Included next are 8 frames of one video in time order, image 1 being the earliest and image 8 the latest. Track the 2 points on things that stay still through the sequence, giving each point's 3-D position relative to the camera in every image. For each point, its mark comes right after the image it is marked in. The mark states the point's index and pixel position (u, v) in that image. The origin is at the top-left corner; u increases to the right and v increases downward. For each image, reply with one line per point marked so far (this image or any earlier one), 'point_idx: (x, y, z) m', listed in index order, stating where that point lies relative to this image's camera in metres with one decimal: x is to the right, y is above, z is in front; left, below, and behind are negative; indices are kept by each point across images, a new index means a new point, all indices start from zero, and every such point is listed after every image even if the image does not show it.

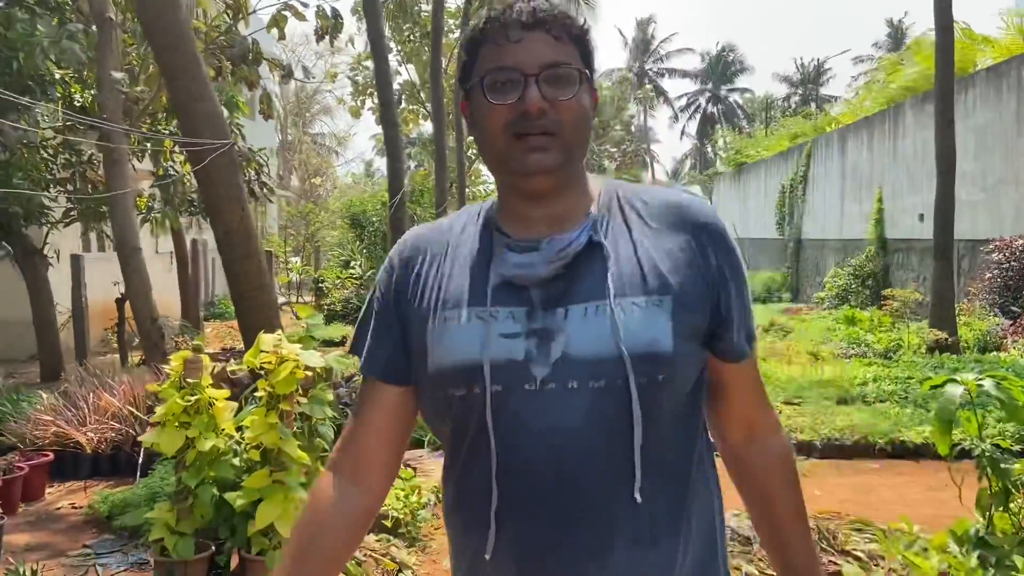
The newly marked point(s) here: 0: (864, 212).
0: (+7.1, +1.6, +17.0) m
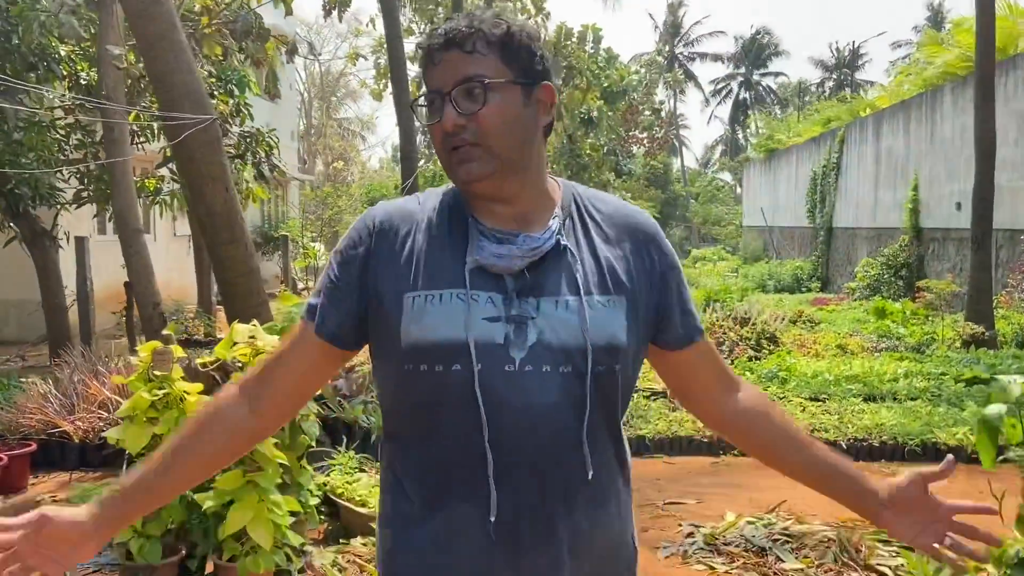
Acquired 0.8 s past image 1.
0: (+7.6, +1.7, +16.4) m
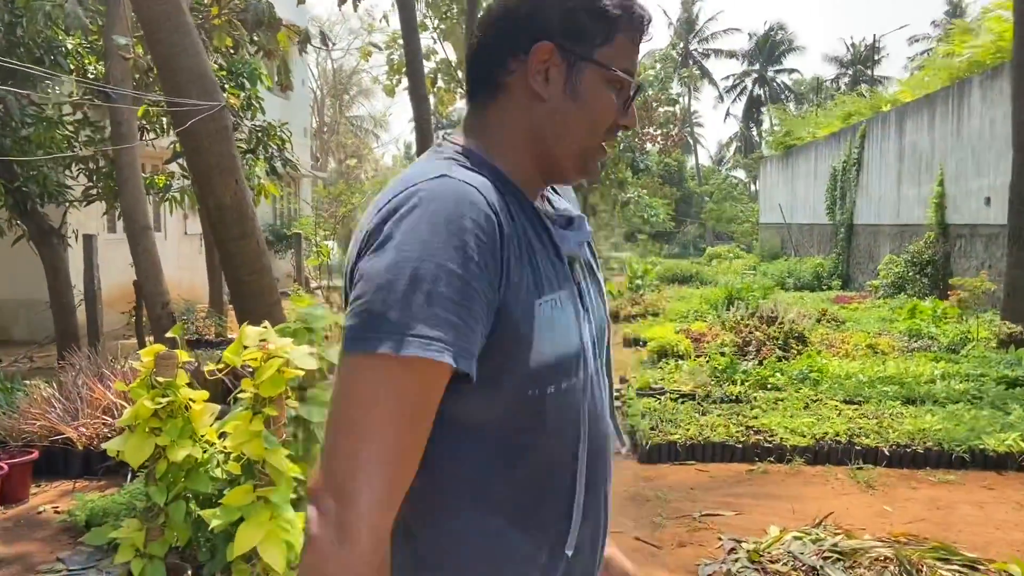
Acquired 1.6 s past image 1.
0: (+7.8, +1.8, +16.1) m
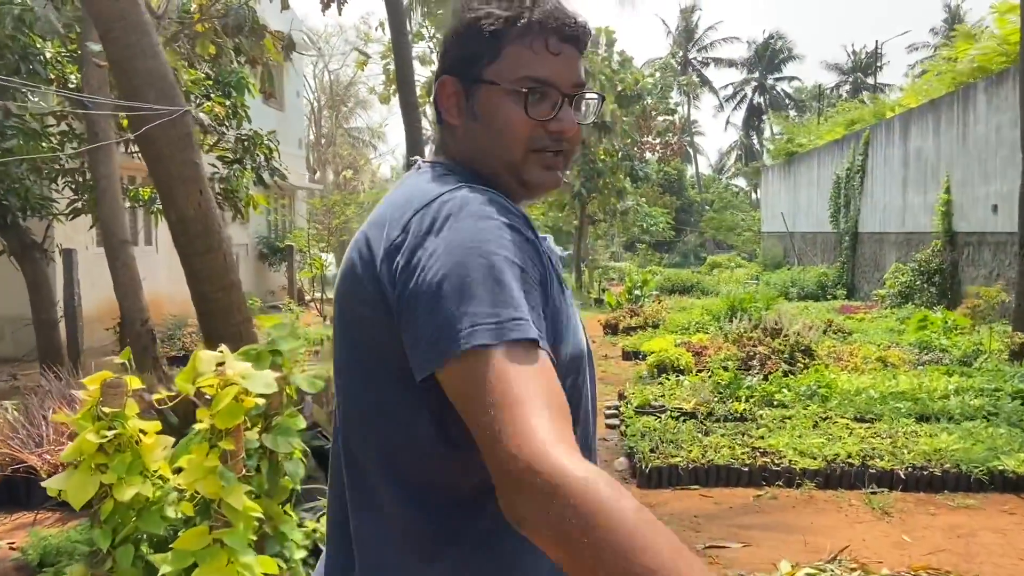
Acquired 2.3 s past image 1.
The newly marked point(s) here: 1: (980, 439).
0: (+7.8, +1.6, +15.8) m
1: (+3.1, -1.0, +5.6) m
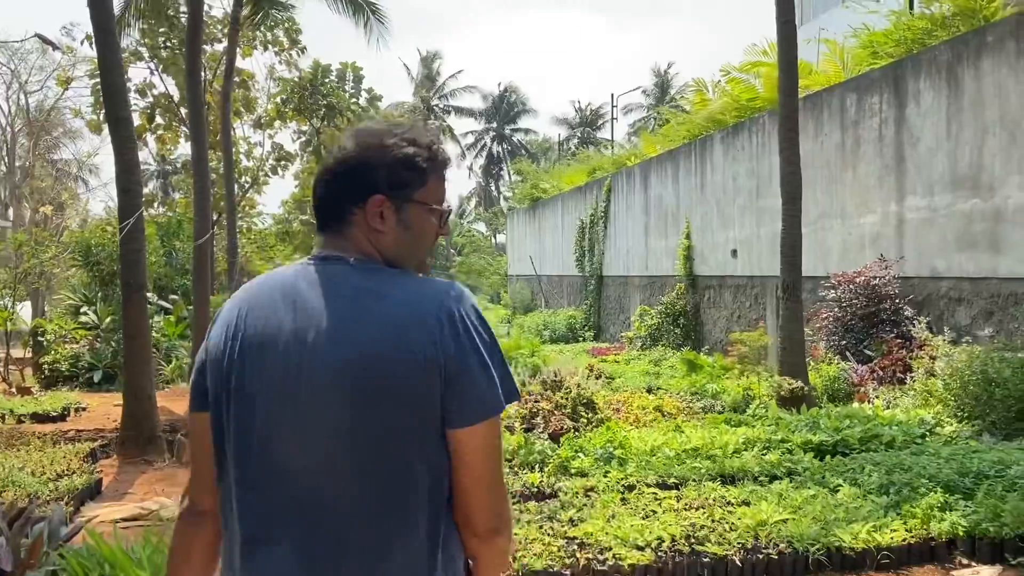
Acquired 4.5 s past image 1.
0: (+3.1, +0.8, +16.4) m
1: (+1.7, -1.3, +5.2) m
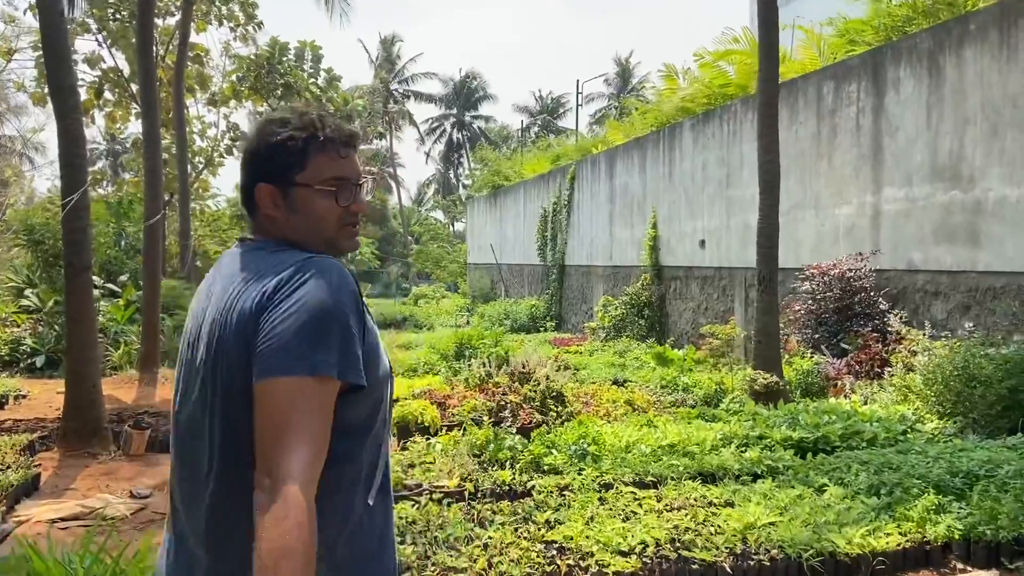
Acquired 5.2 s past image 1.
0: (+2.4, +1.0, +16.1) m
1: (+1.6, -1.3, +4.9) m
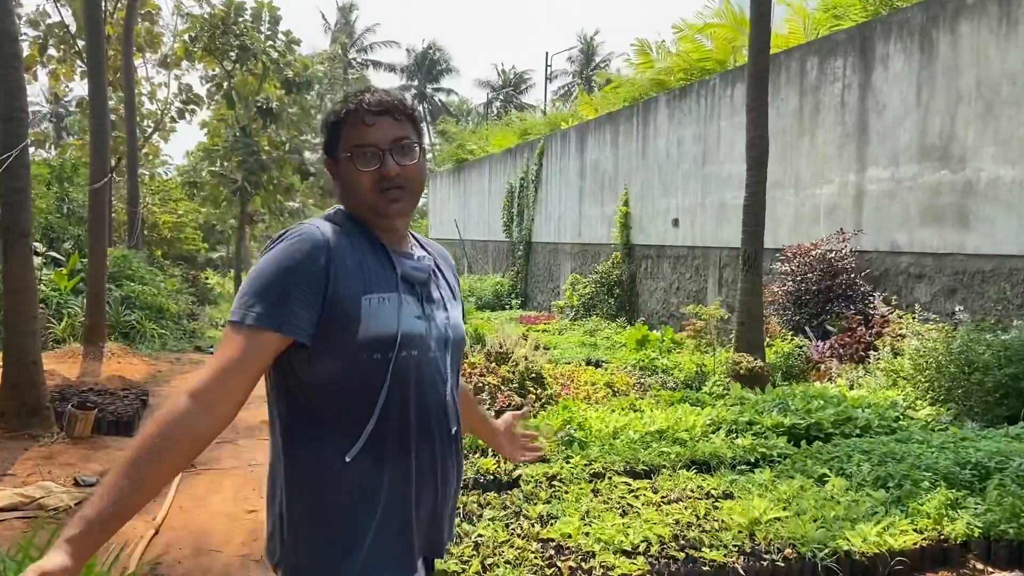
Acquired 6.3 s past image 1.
0: (+1.8, +1.4, +15.8) m
1: (+1.5, -1.2, +4.6) m
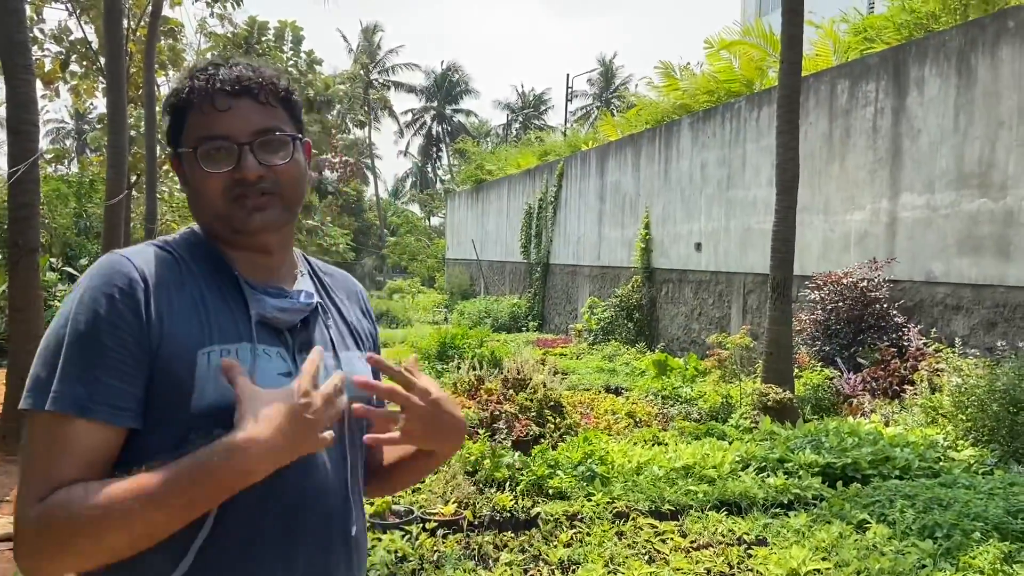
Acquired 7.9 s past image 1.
0: (+2.1, +0.9, +15.6) m
1: (+1.6, -1.3, +4.3) m
